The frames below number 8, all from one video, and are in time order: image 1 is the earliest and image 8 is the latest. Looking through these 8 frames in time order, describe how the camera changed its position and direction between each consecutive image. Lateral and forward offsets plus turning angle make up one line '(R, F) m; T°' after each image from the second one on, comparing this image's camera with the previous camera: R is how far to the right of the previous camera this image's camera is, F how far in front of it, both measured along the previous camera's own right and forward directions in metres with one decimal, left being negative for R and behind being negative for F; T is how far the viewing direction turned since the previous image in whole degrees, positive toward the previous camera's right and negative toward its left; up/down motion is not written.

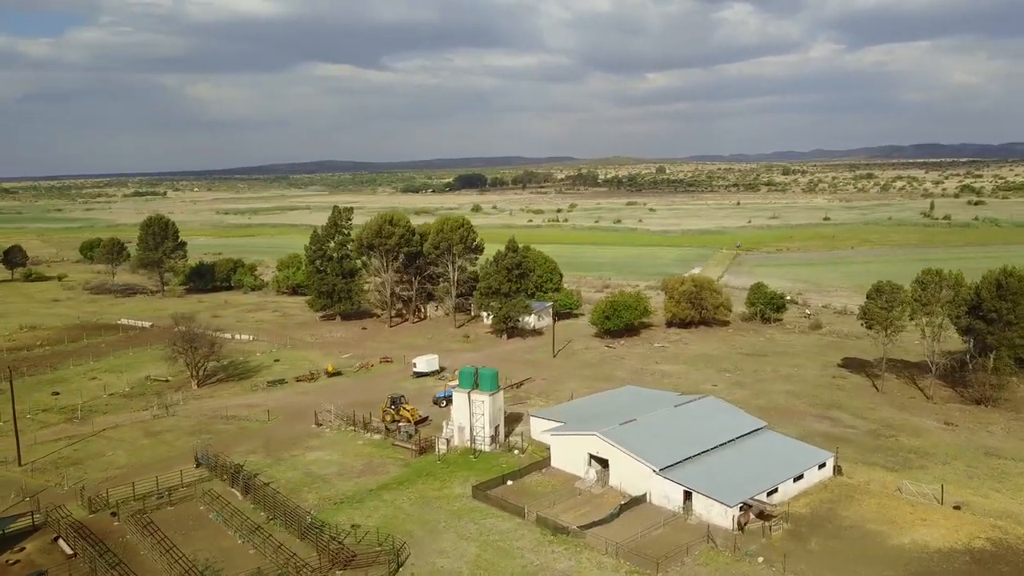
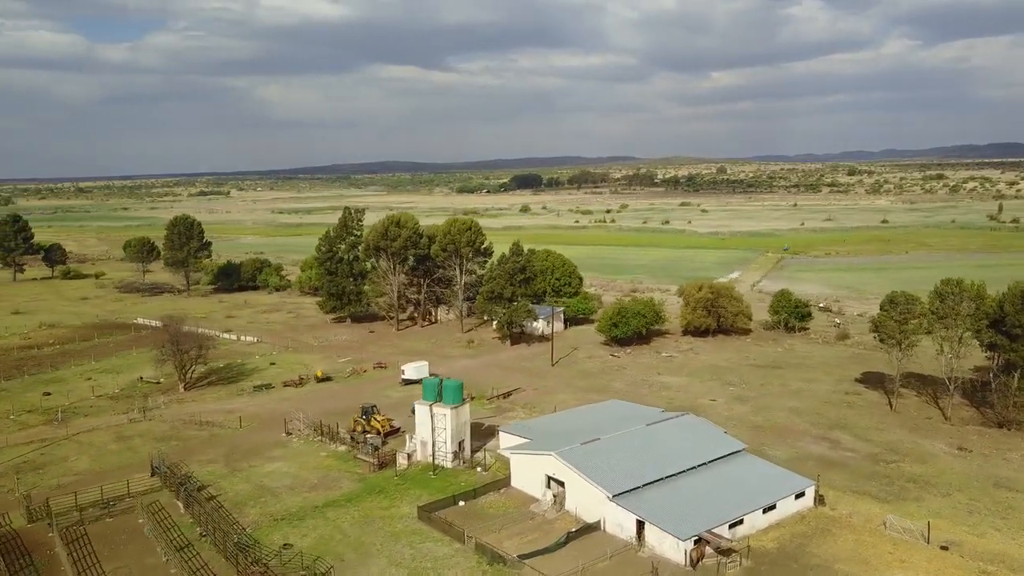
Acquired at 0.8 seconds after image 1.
(+3.4, +1.8) m; -4°
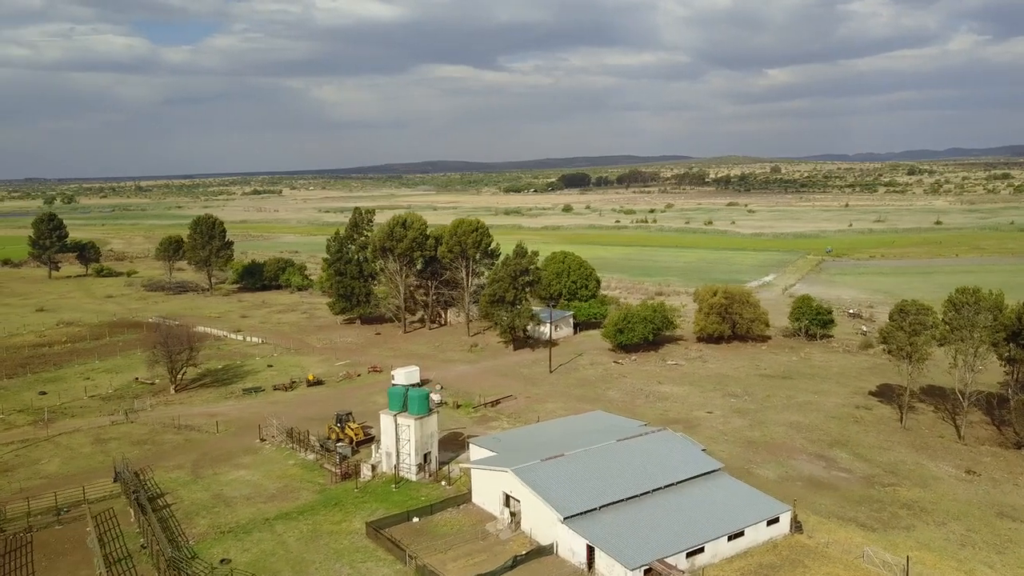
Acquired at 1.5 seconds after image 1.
(+2.8, +1.4) m; -4°
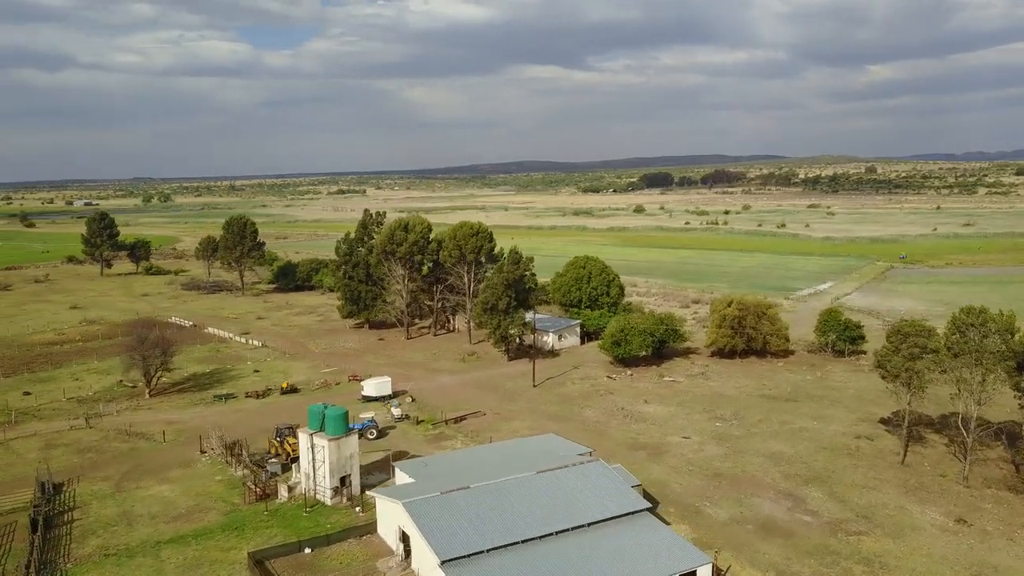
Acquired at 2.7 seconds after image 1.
(+5.1, +2.6) m; -6°
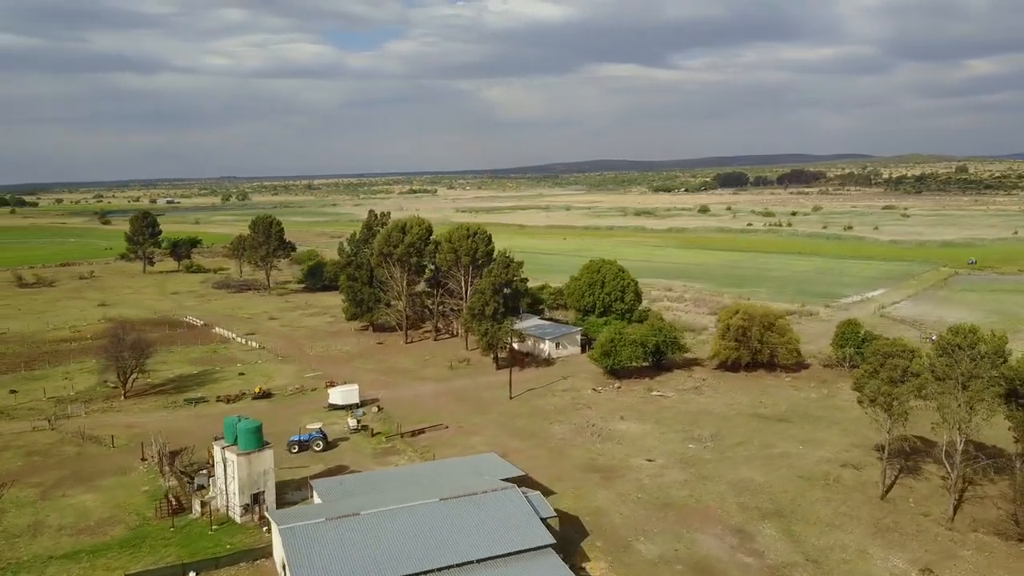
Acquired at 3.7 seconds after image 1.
(+4.7, +2.2) m; -5°
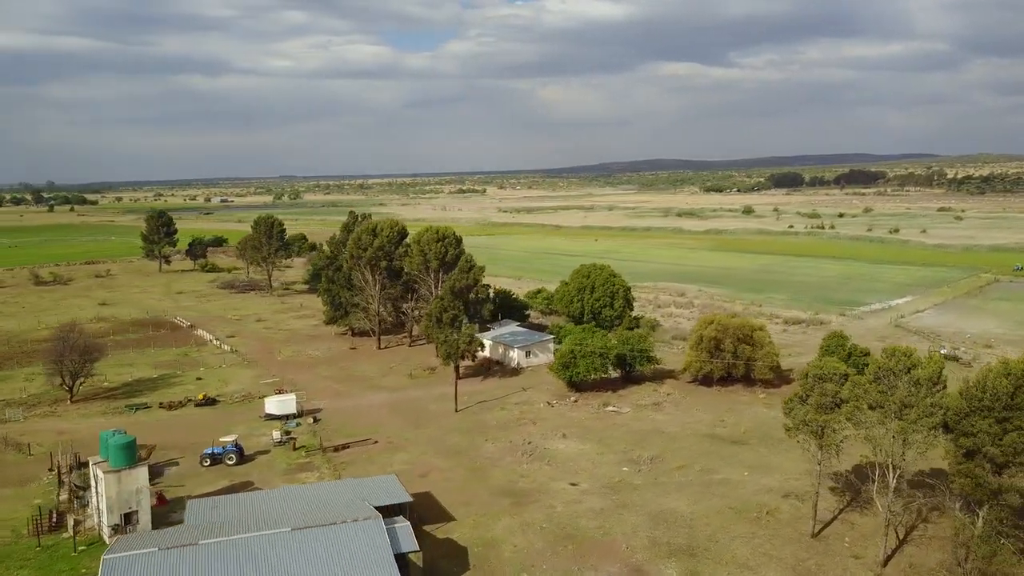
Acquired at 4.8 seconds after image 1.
(+4.9, +2.1) m; -4°
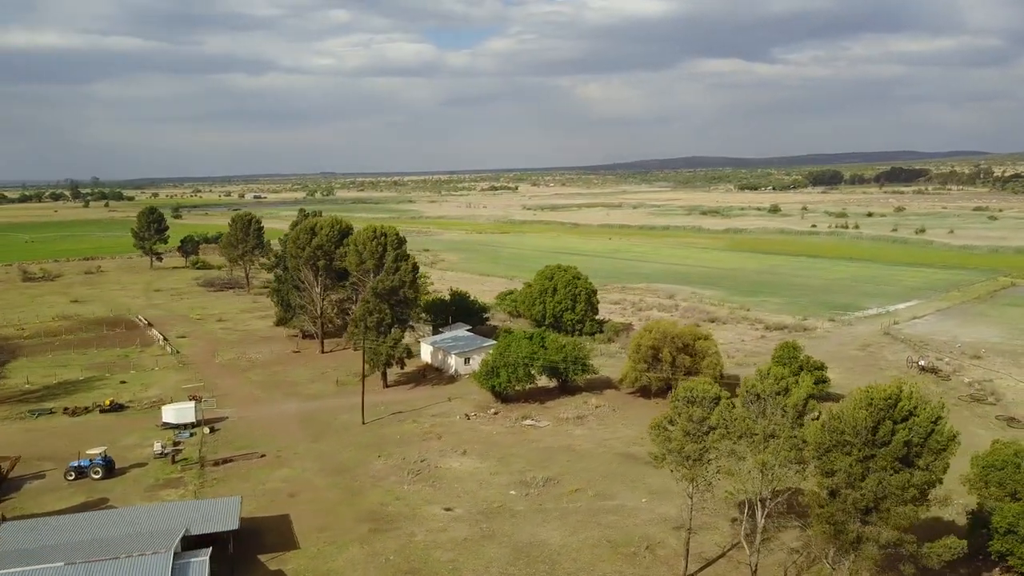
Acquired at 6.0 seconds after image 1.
(+5.4, +2.5) m; -3°
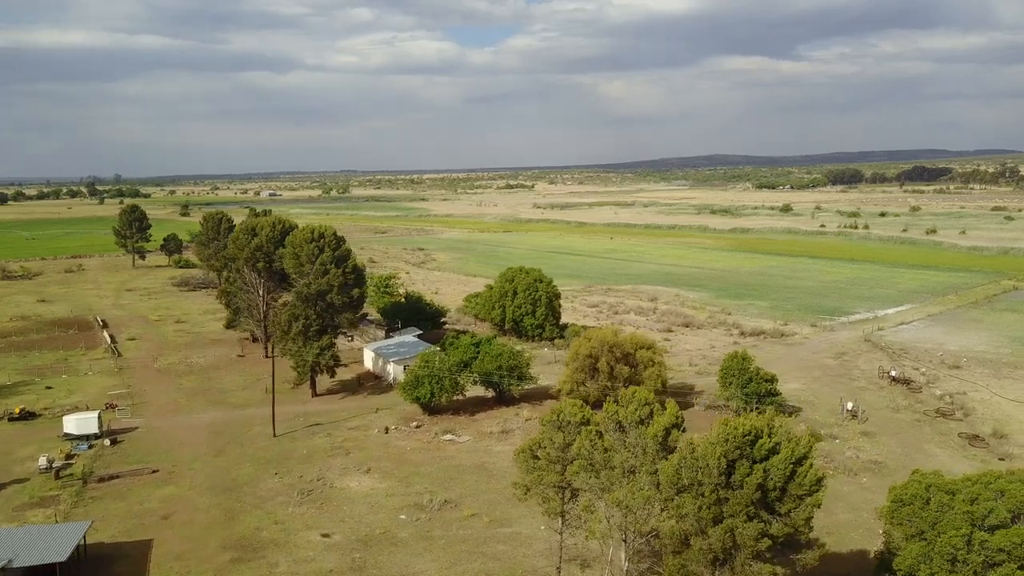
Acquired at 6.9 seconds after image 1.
(+4.1, +2.2) m; -1°
